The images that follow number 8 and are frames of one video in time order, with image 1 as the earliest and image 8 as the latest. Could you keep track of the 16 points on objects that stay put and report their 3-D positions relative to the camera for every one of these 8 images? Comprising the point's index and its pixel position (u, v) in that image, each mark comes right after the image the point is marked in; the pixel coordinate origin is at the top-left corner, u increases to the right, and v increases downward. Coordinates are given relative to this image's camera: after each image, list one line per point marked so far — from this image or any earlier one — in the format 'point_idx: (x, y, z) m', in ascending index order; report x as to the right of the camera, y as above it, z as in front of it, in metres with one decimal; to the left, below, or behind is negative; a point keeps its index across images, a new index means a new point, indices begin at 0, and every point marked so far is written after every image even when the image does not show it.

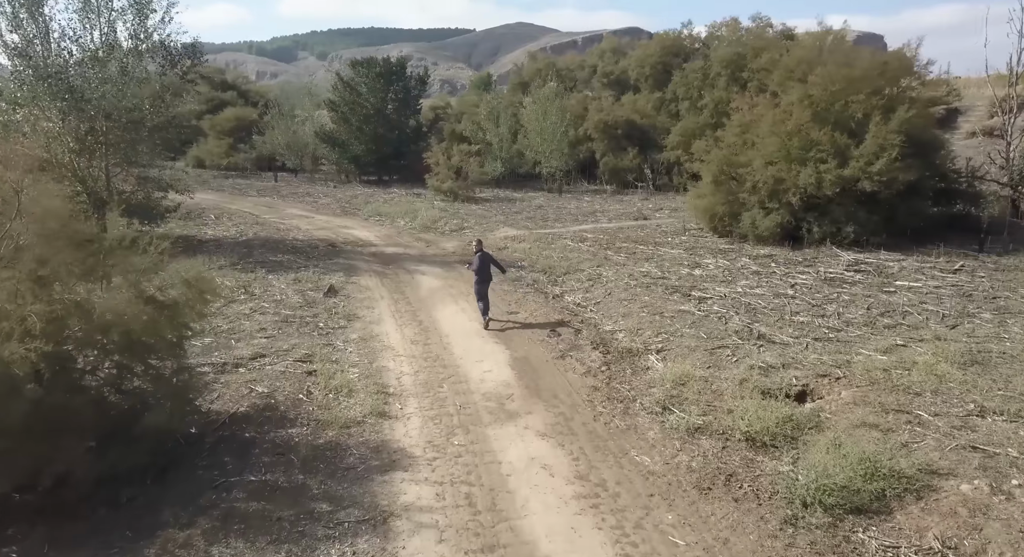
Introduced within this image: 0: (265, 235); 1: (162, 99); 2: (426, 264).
0: (-7.1, +1.2, +19.6) m
1: (-9.2, +4.7, +18.0) m
2: (-2.0, +0.3, +16.2) m
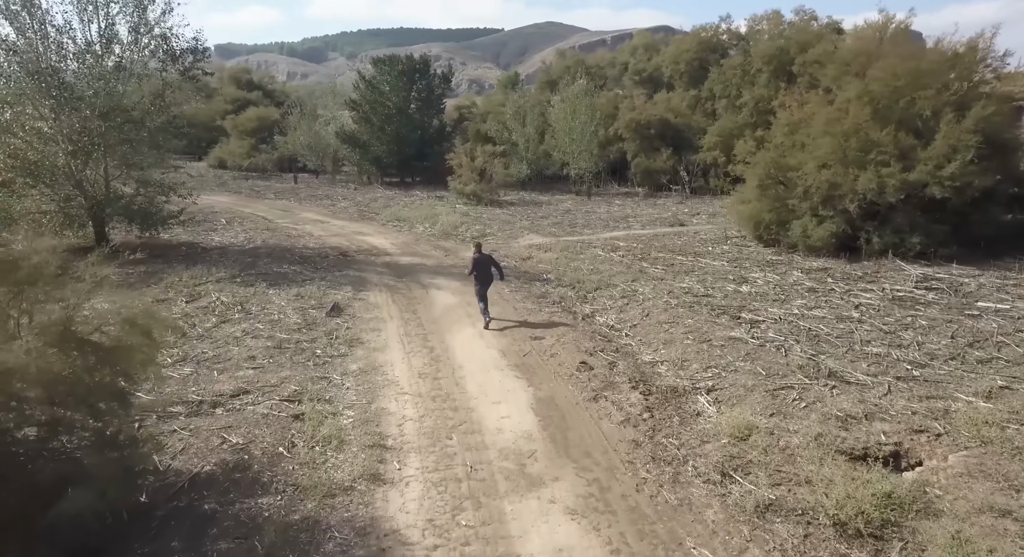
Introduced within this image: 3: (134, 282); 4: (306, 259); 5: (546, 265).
0: (-6.4, +1.0, +18.4) m
1: (-8.6, +4.4, +16.9) m
2: (-1.5, 0.0, +14.8) m
3: (-7.4, -0.1, +13.4) m
4: (-4.8, +0.4, +16.1) m
5: (+0.8, +0.3, +15.9) m
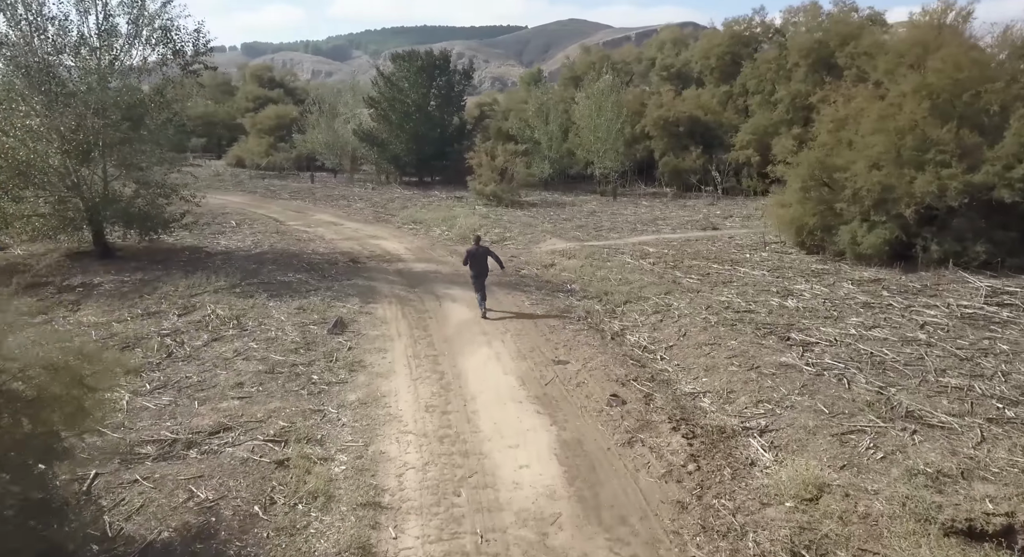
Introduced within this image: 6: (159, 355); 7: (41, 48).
0: (-5.8, +0.8, +17.4) m
1: (-8.1, +4.3, +16.0) m
2: (-1.0, -0.2, +13.7) m
3: (-7.0, -0.2, +12.5) m
4: (-4.4, +0.3, +15.1) m
5: (+1.2, +0.1, +14.7) m
6: (-4.8, -1.0, +9.4) m
7: (-9.6, +4.7, +13.9) m
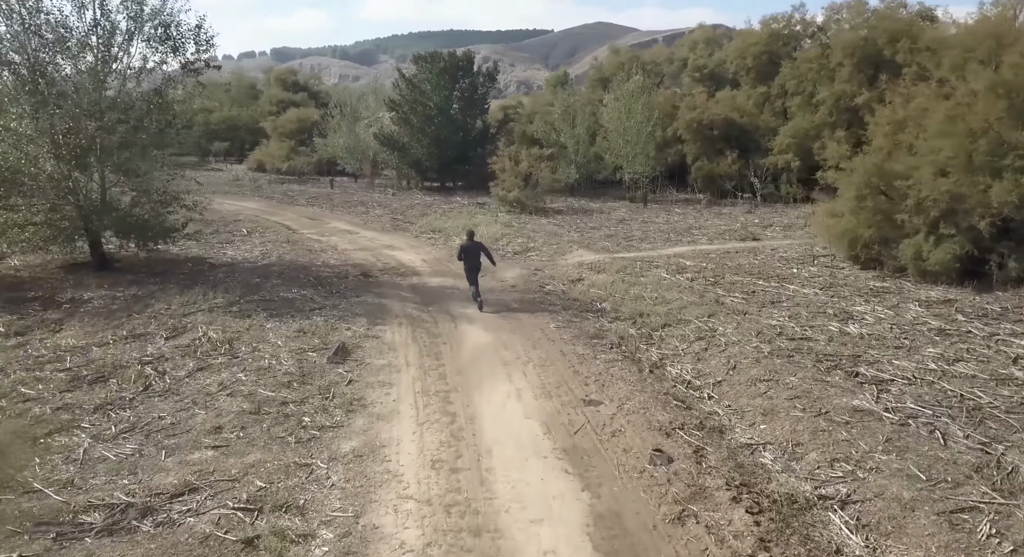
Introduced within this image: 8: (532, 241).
0: (-5.3, +0.5, +16.4) m
1: (-7.5, +4.0, +15.0) m
2: (-0.6, -0.5, +12.4) m
3: (-6.6, -0.5, +11.5) m
4: (-3.9, 0.0, +14.0) m
5: (+1.7, -0.2, +13.4) m
6: (-4.5, -1.3, +8.2) m
7: (-9.1, +4.4, +13.0) m
8: (+0.5, +1.1, +19.4) m
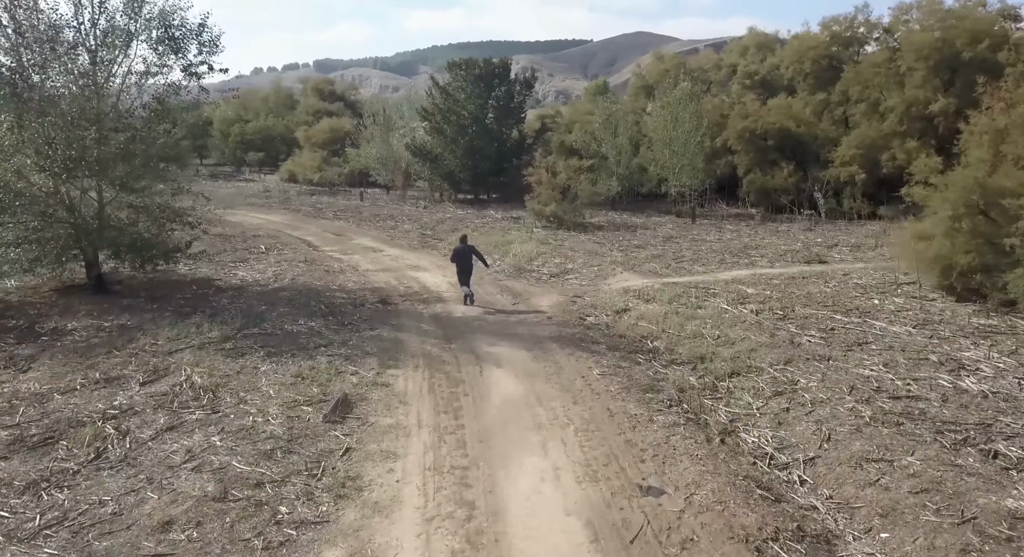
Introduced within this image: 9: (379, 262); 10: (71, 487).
0: (-4.5, 0.0, +14.9) m
1: (-6.7, +3.5, +13.7) m
2: (0.0, -1.0, +10.7) m
3: (-6.1, -0.9, +10.1) m
4: (-3.2, -0.5, +12.4) m
5: (+2.3, -0.8, +11.6) m
6: (-4.2, -1.7, +6.7) m
7: (-8.5, +4.0, +11.8) m
8: (+1.5, +0.4, +17.7) m
9: (-3.4, +0.4, +17.5) m
10: (-3.9, -1.8, +6.1) m
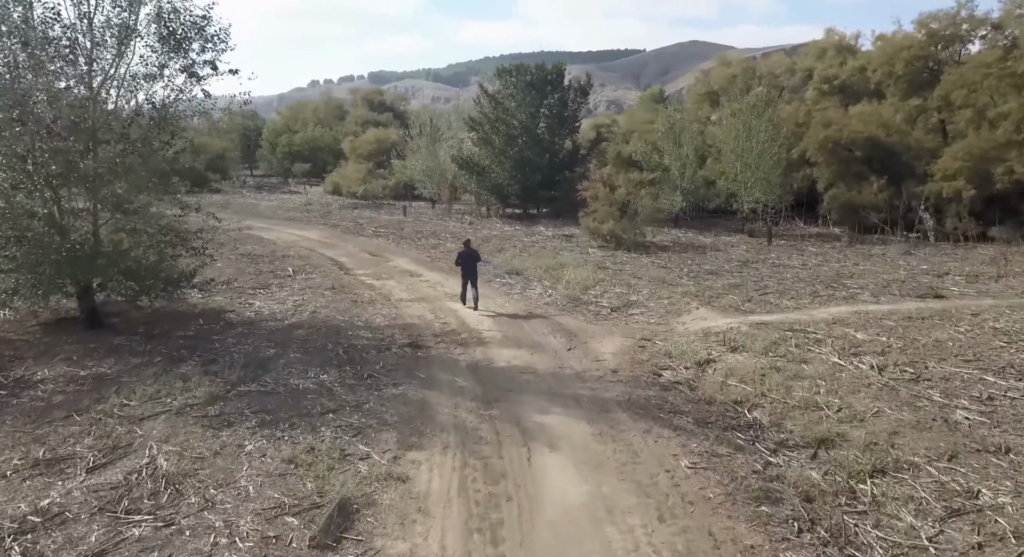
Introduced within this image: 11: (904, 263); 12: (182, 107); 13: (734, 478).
0: (-3.4, -0.6, +12.9) m
1: (-5.7, +2.9, +12.0) m
2: (+0.7, -1.6, +8.4) m
3: (-5.4, -1.5, +8.2) m
4: (-2.4, -1.1, +10.4) m
5: (+3.1, -1.4, +9.1) m
6: (-3.8, -2.2, +4.7) m
7: (-7.6, +3.5, +10.2) m
8: (+2.7, -0.3, +15.3) m
9: (-2.2, -0.3, +15.4) m
10: (-3.6, -2.3, +4.1) m
11: (+10.4, +0.4, +18.1) m
12: (-5.8, +3.0, +11.9) m
13: (+2.2, -1.9, +6.7) m
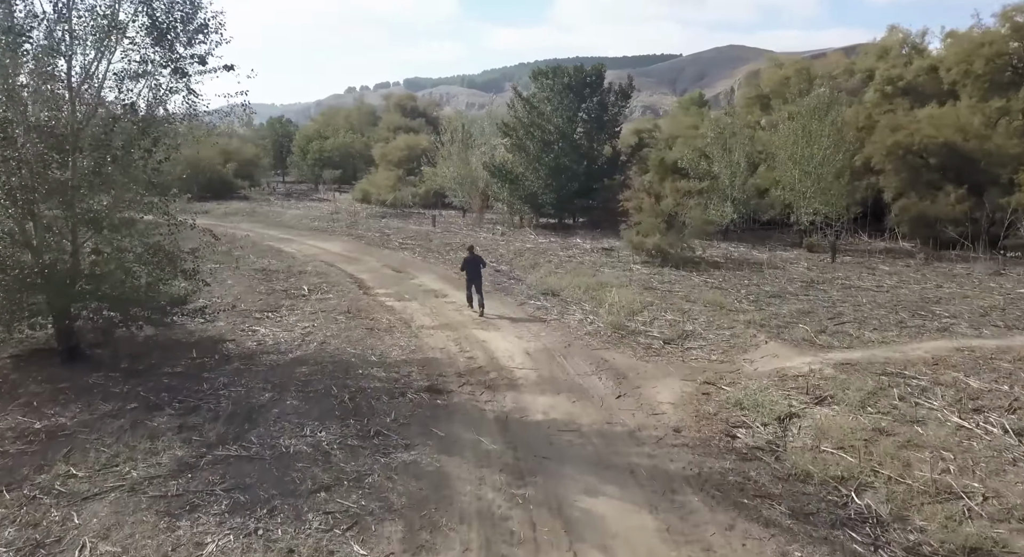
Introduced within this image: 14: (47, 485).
0: (-2.8, -1.1, +11.3) m
1: (-5.1, +2.5, +10.5) m
2: (+1.1, -2.0, +6.6) m
3: (-5.0, -1.8, +6.7) m
4: (-1.9, -1.6, +8.7) m
5: (+3.5, -1.9, +7.2) m
6: (-3.6, -2.6, +3.1) m
7: (-7.1, +3.1, +8.8) m
8: (+3.4, -0.8, +13.3) m
9: (-1.5, -0.7, +13.7) m
10: (-3.4, -2.7, +2.4) m
11: (+11.2, -0.2, +15.8) m
12: (-5.2, +2.6, +10.4) m
13: (+2.5, -2.3, +4.8) m
14: (-4.3, -1.9, +6.3) m
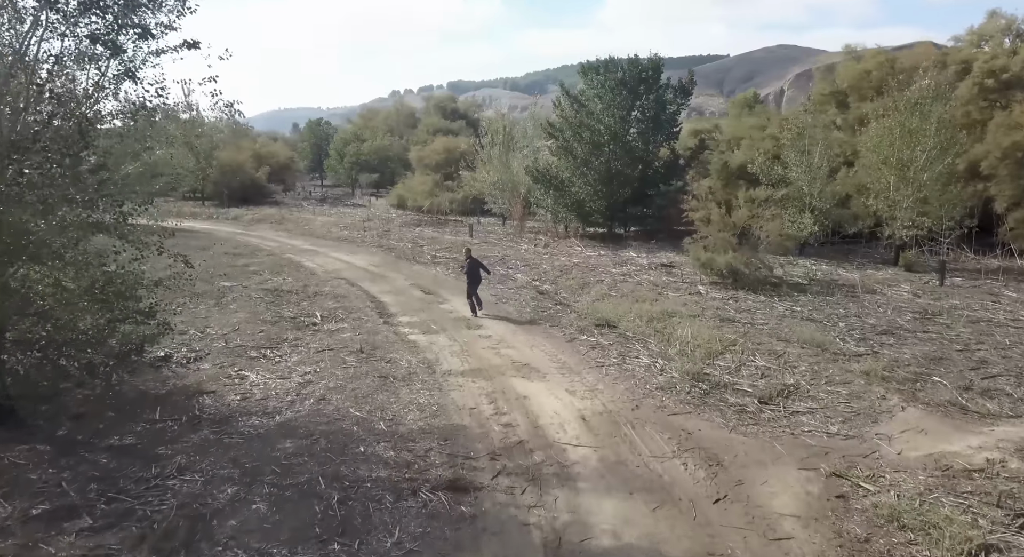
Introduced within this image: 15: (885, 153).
0: (-2.2, -1.6, +8.8) m
1: (-4.5, +2.0, +8.2) m
2: (+1.4, -2.6, +3.9) m
3: (-4.6, -2.3, +4.3) m
4: (-1.4, -2.1, +6.2) m
5: (+3.9, -2.4, +4.3) m
6: (-3.4, -3.0, +0.7) m
7: (-6.5, +2.6, +6.6) m
8: (+4.2, -1.4, +10.5) m
9: (-0.7, -1.3, +11.2) m
10: (-3.3, -3.1, 0.0) m
11: (+12.1, -0.8, +12.5) m
12: (-4.6, +2.1, +8.1) m
13: (+2.7, -2.9, +2.0) m
14: (-4.0, -2.4, +4.0) m
15: (+10.3, +3.5, +18.8) m
